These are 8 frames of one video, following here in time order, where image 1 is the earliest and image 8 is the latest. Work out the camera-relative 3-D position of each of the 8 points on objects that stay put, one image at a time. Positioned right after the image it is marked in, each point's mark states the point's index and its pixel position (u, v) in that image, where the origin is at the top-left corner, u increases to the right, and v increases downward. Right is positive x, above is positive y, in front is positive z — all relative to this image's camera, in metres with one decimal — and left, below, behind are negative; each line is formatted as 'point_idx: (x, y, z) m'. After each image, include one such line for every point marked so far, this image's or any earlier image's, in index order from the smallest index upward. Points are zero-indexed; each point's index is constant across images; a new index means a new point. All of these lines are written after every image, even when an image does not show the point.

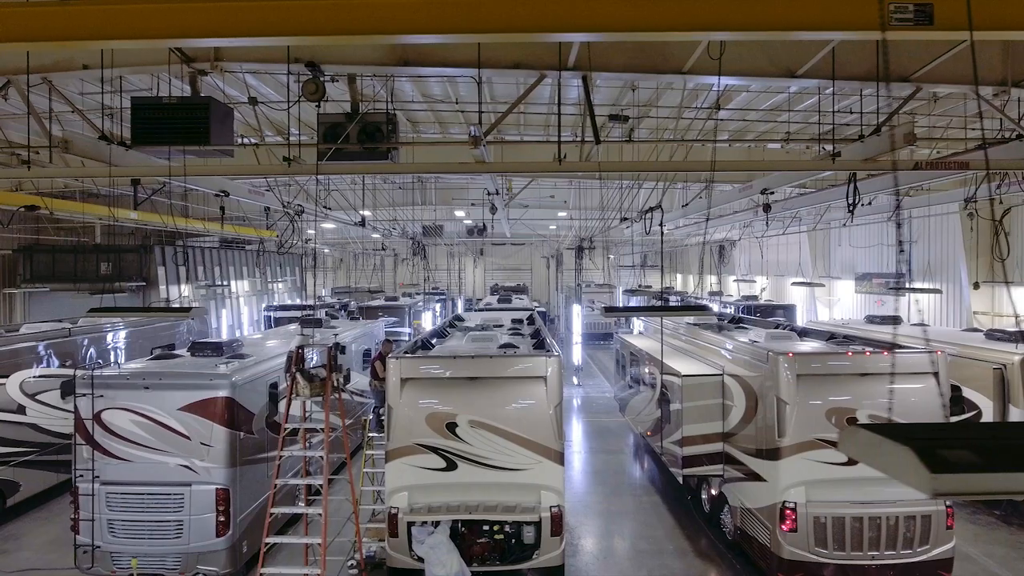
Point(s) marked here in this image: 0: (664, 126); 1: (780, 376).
0: (+2.6, +2.8, +8.7) m
1: (+2.6, -0.9, +5.0) m
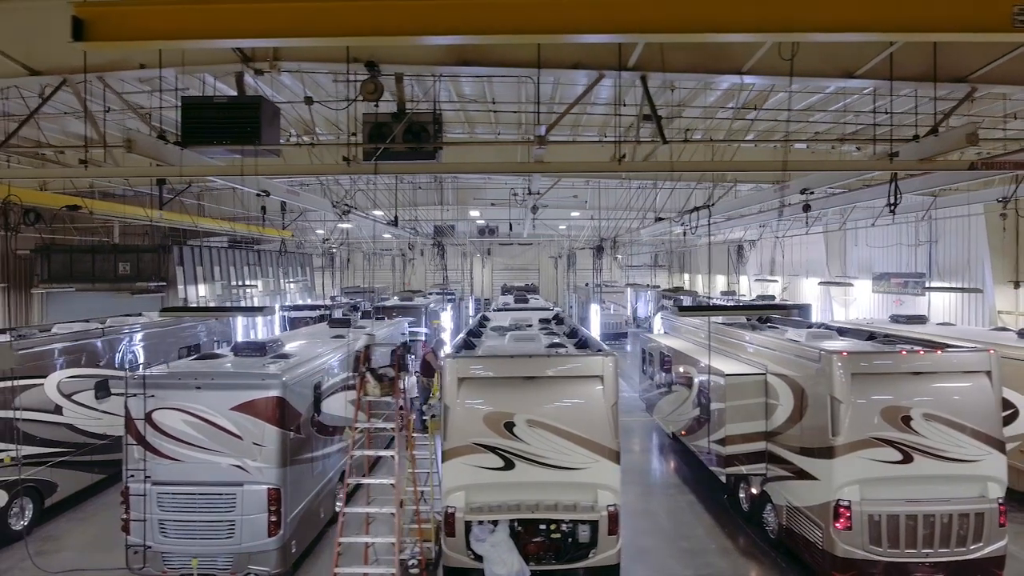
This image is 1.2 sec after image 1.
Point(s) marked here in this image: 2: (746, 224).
0: (+3.1, +2.8, +8.7) m
1: (+3.2, -0.9, +5.0) m
2: (+5.7, +1.5, +12.5) m
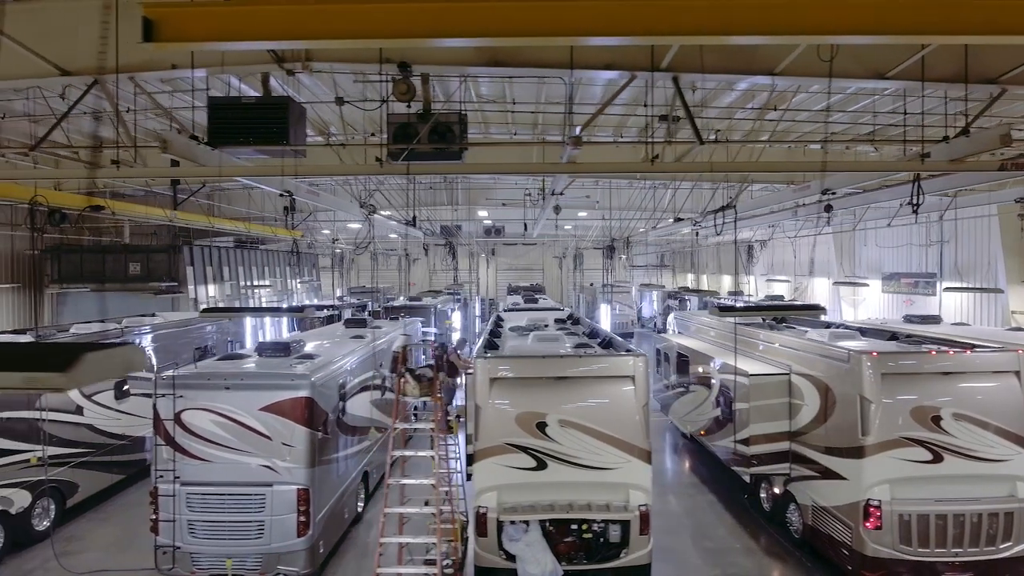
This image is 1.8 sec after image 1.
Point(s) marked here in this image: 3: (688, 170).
0: (+3.4, +2.8, +8.8) m
1: (+3.5, -0.9, +5.0) m
2: (+6.0, +1.5, +12.5) m
3: (+1.7, +1.1, +4.8) m
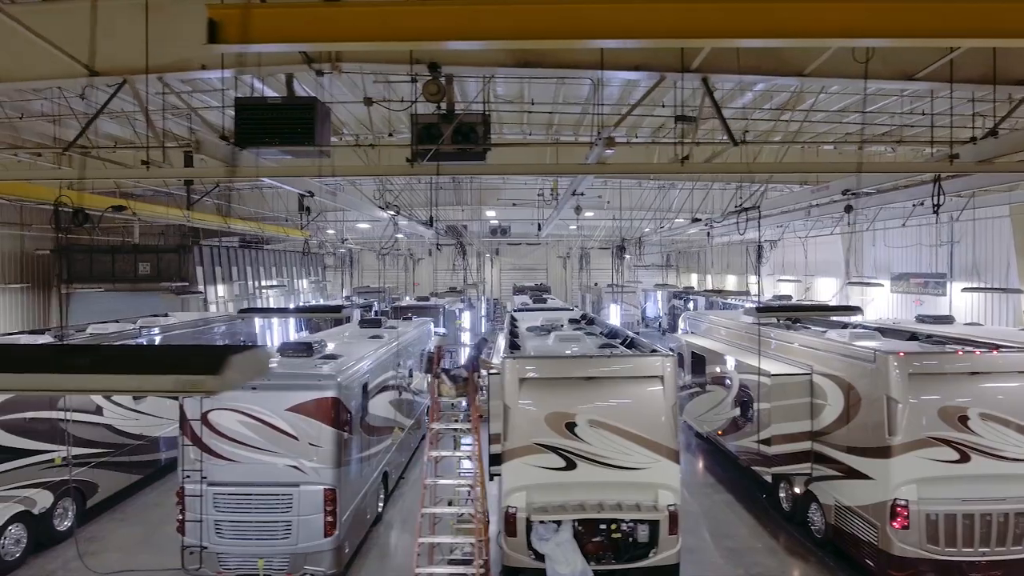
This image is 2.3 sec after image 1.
0: (+3.7, +2.8, +8.8) m
1: (+3.8, -0.9, +5.1) m
2: (+6.2, +1.5, +12.5) m
3: (+1.9, +1.1, +4.8) m
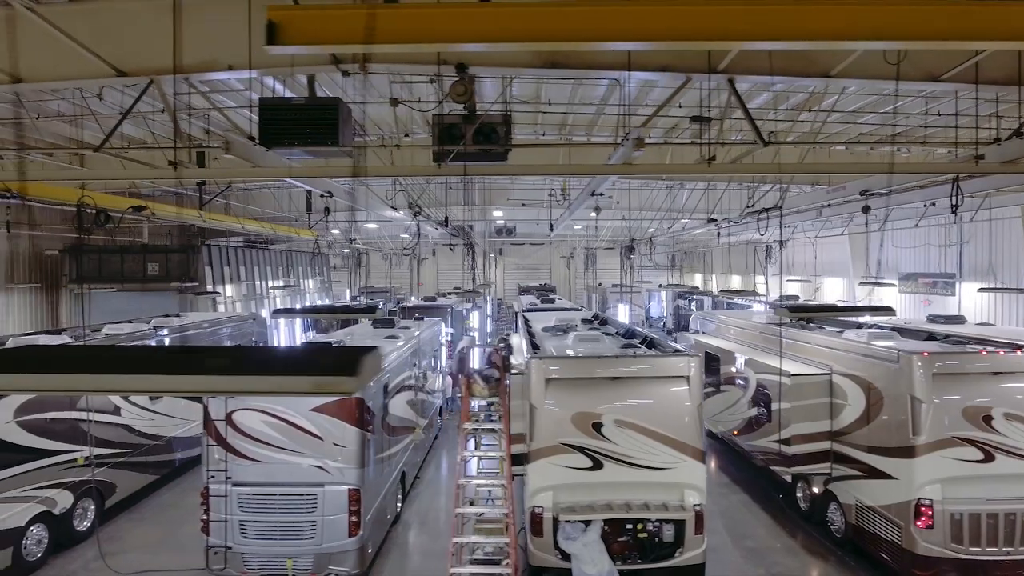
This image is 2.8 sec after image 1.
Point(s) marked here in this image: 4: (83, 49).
0: (+3.9, +2.8, +8.8) m
1: (+4.0, -0.9, +5.1) m
2: (+6.5, +1.5, +12.5) m
3: (+2.2, +1.1, +4.8) m
4: (-4.0, +2.3, +4.8) m
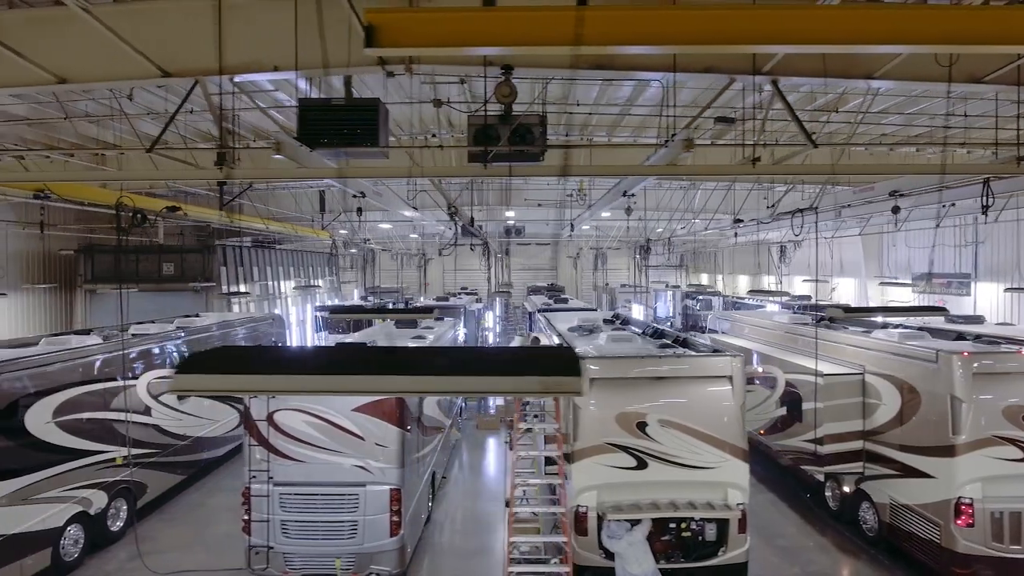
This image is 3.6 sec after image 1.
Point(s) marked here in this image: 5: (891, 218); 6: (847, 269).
0: (+4.3, +2.8, +8.8) m
1: (+4.4, -0.9, +5.1) m
2: (+6.9, +1.5, +12.6) m
3: (+2.6, +1.1, +4.9) m
4: (-3.6, +2.3, +4.8) m
5: (+8.3, +1.5, +11.2) m
6: (+10.5, +0.6, +16.0) m
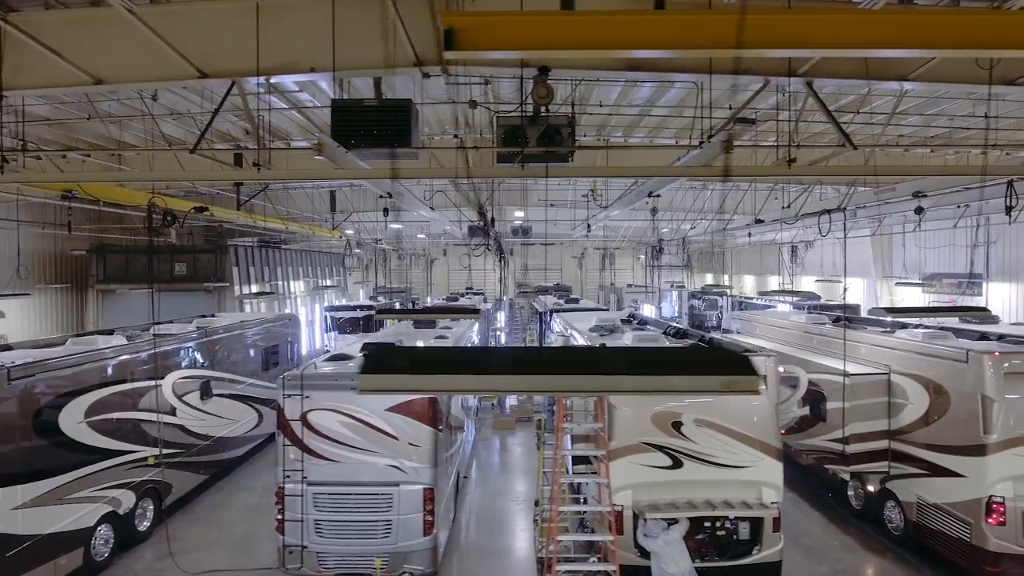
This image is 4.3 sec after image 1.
0: (+4.7, +2.8, +8.9) m
1: (+4.8, -0.9, +5.2) m
2: (+7.2, +1.5, +12.6) m
3: (+3.0, +1.1, +4.9) m
4: (-3.2, +2.3, +4.8) m
5: (+8.7, +1.5, +11.3) m
6: (+10.8, +0.6, +16.1) m
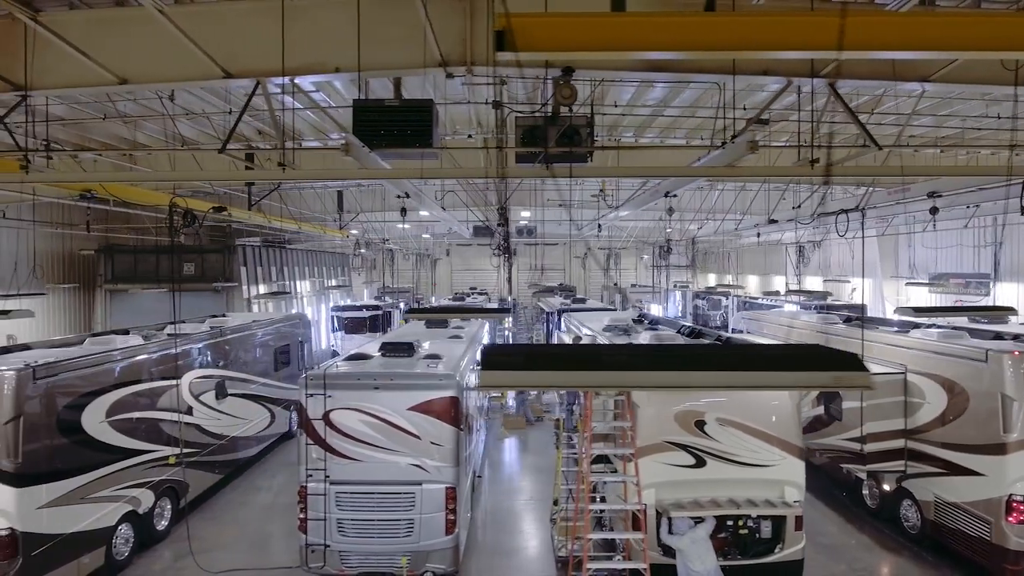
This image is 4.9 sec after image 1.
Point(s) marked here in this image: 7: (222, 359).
0: (+4.9, +2.8, +8.9) m
1: (+5.0, -0.9, +5.2) m
2: (+7.4, +1.5, +12.6) m
3: (+3.2, +1.1, +4.9) m
4: (-3.0, +2.3, +4.8) m
5: (+8.9, +1.5, +11.3) m
6: (+11.1, +0.6, +16.1) m
7: (-4.4, -1.1, +7.8) m
